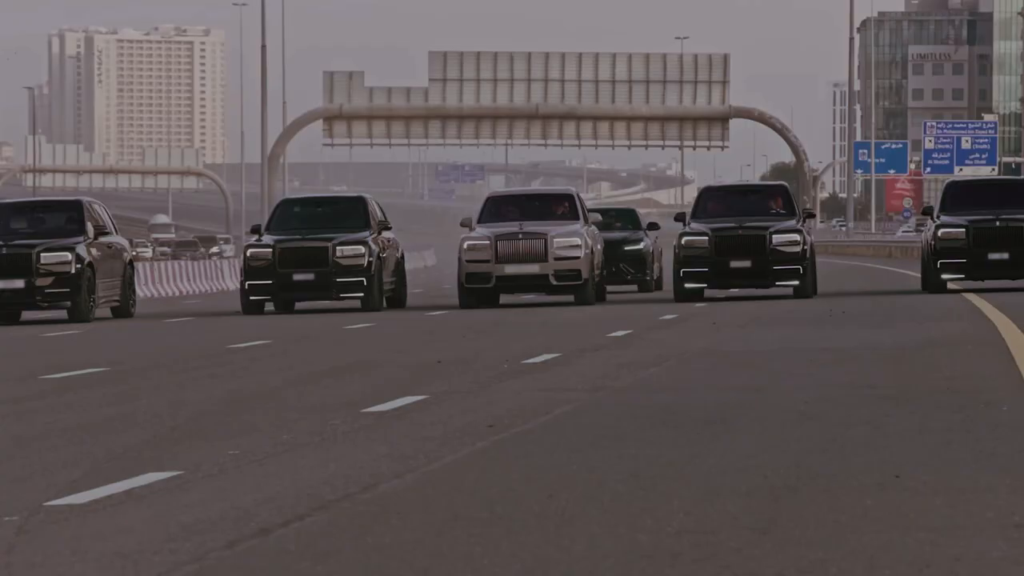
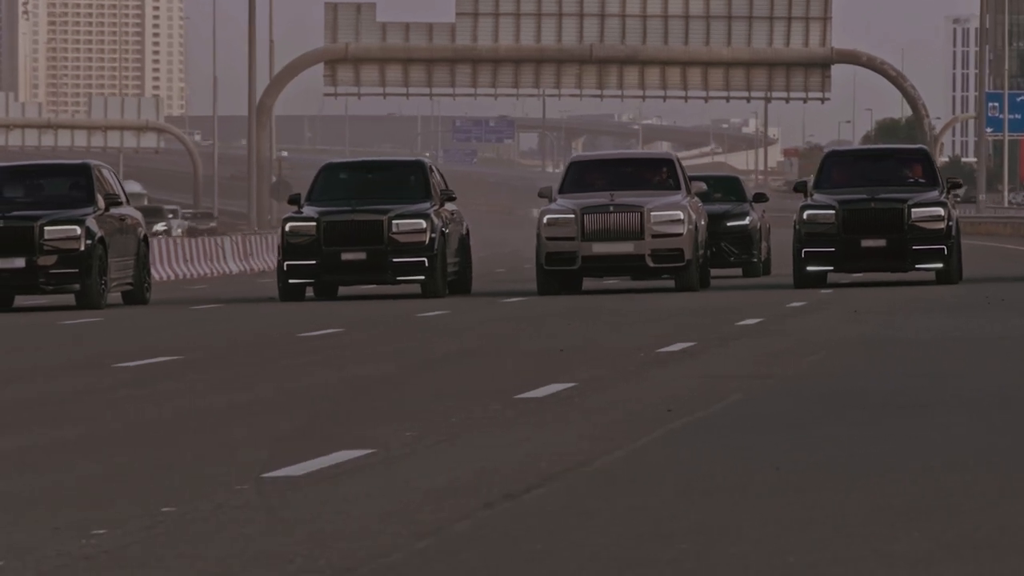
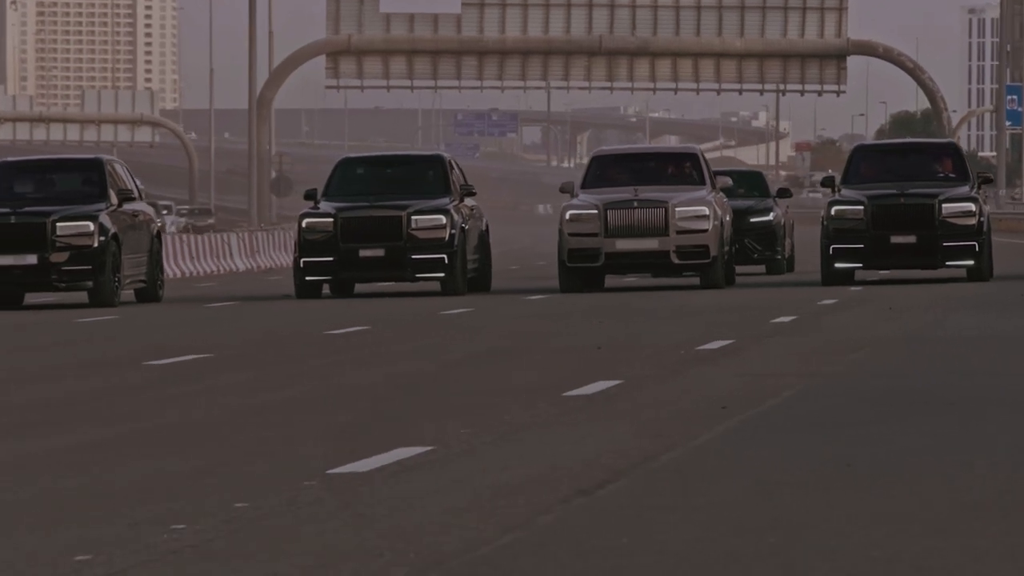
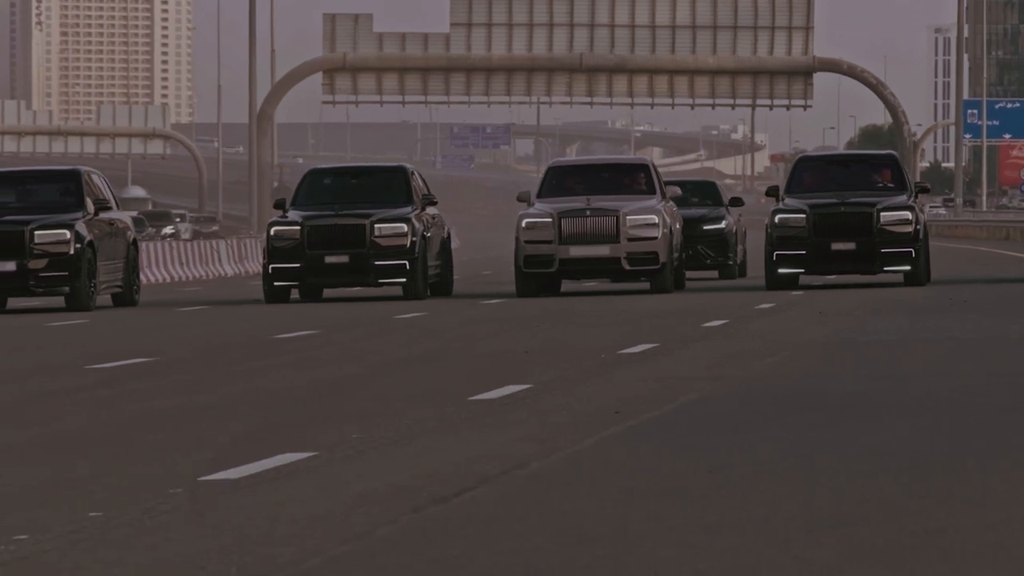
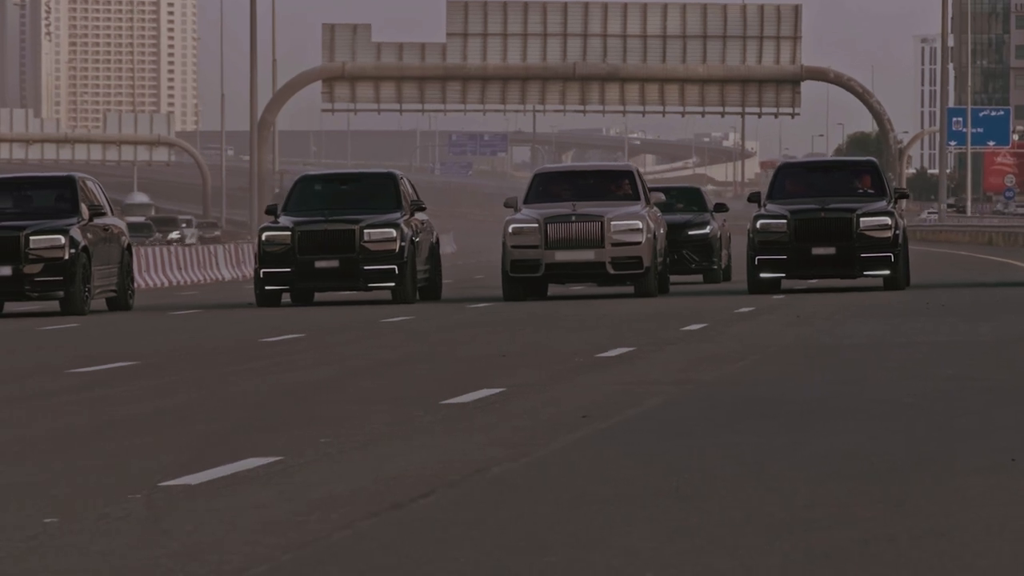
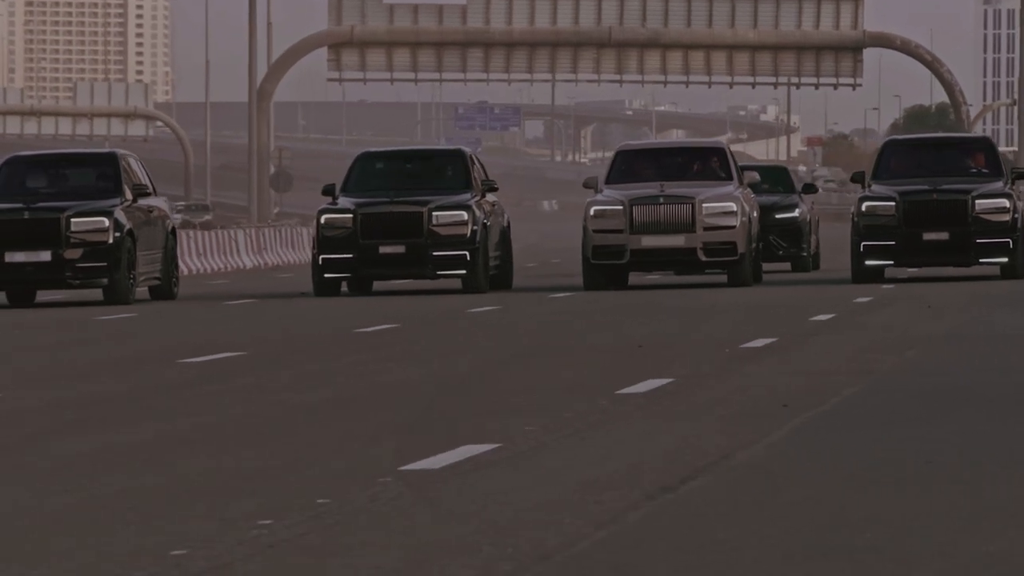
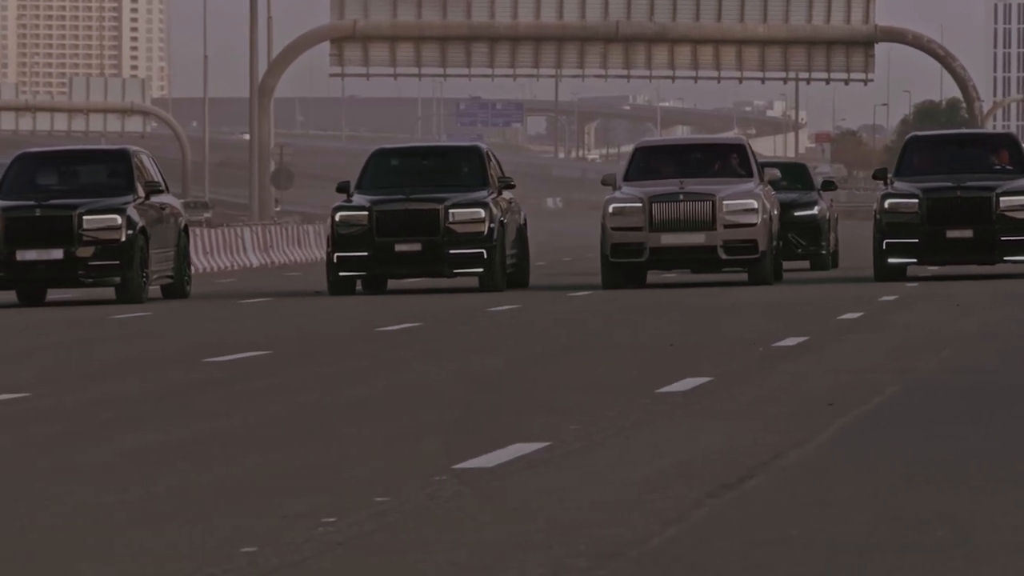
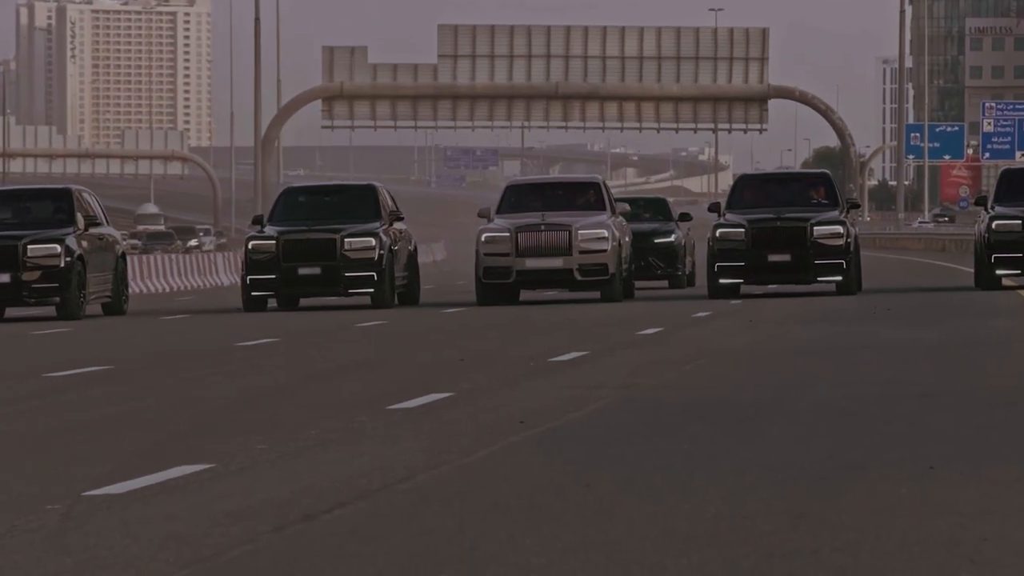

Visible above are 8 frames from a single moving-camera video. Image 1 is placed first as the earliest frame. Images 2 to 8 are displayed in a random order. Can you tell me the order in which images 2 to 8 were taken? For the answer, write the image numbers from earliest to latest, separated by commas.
8, 5, 4, 2, 3, 6, 7
